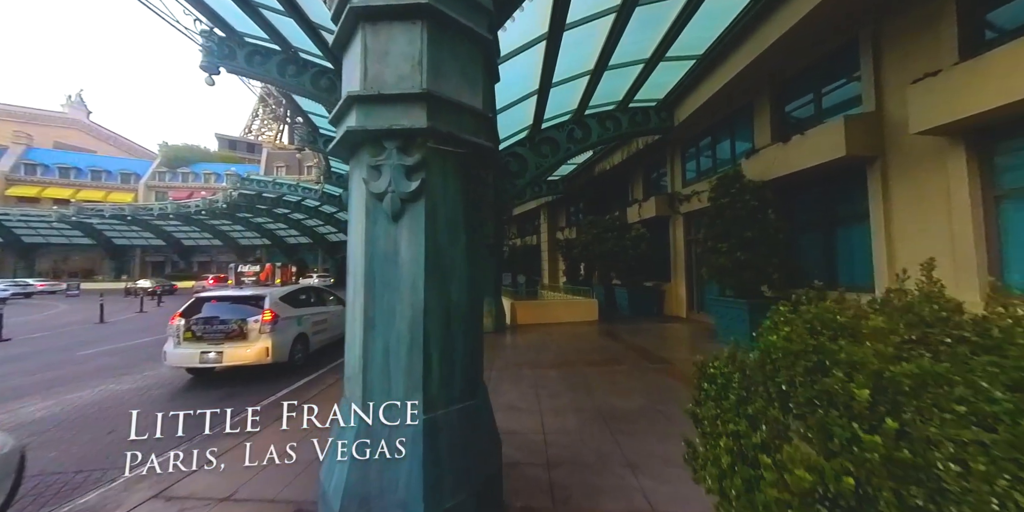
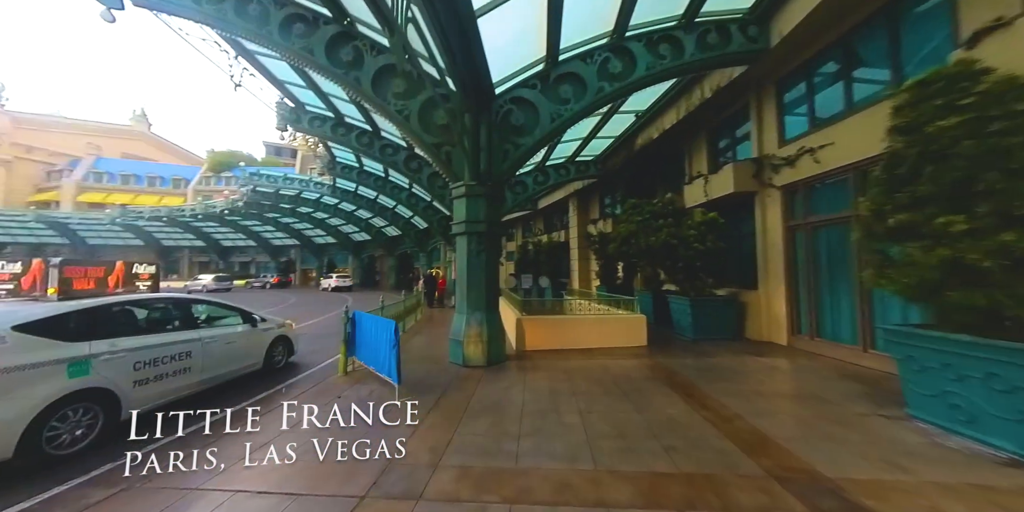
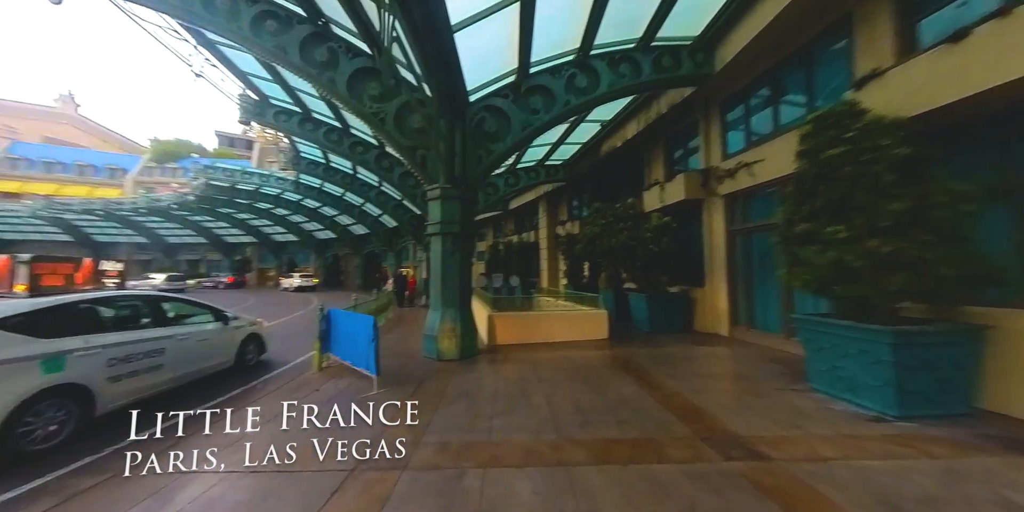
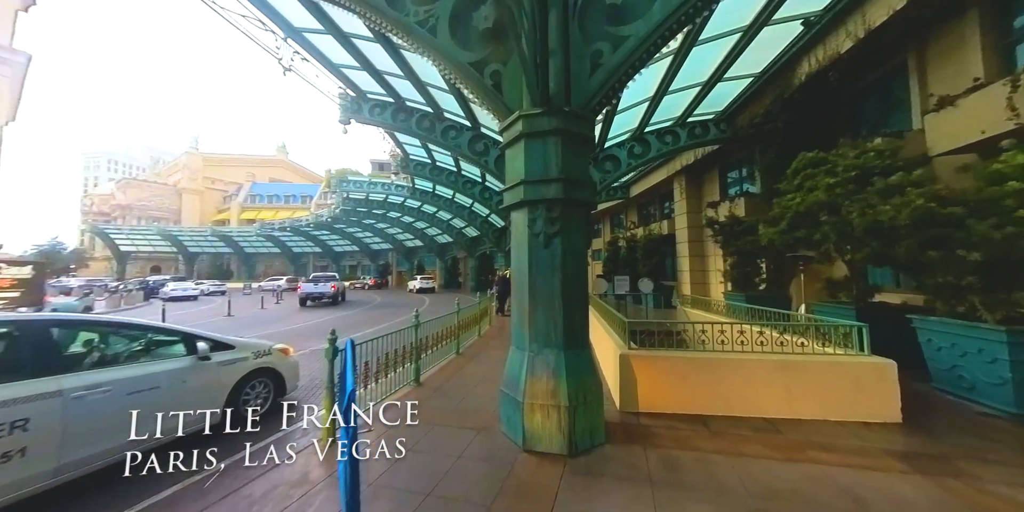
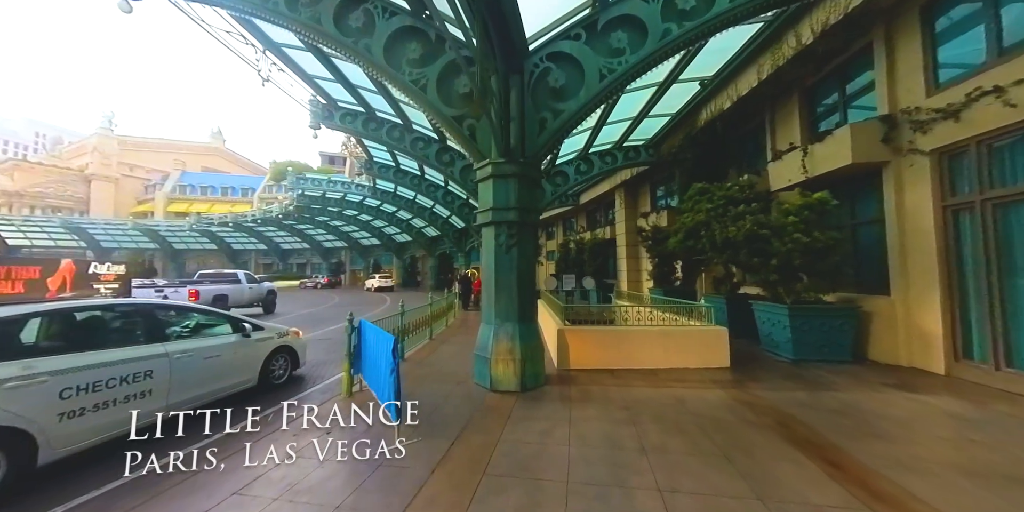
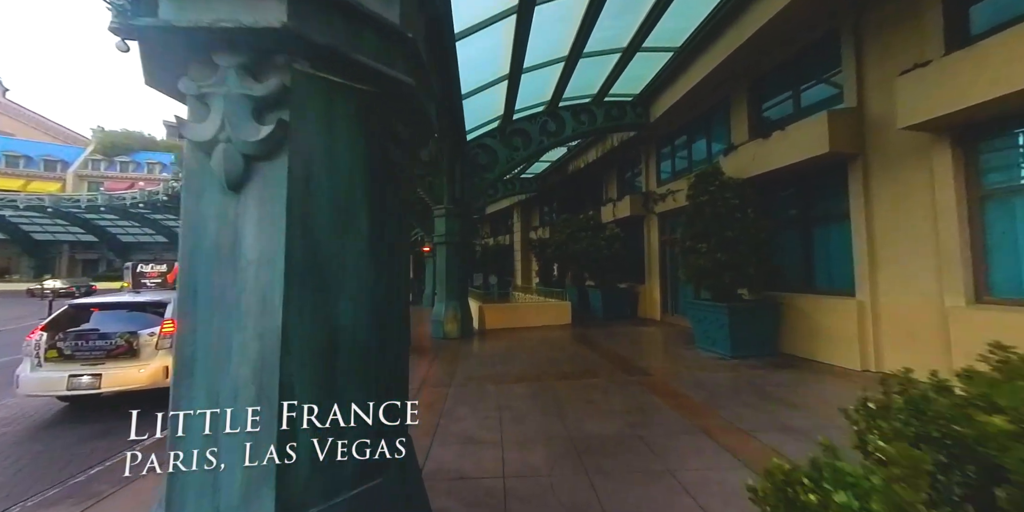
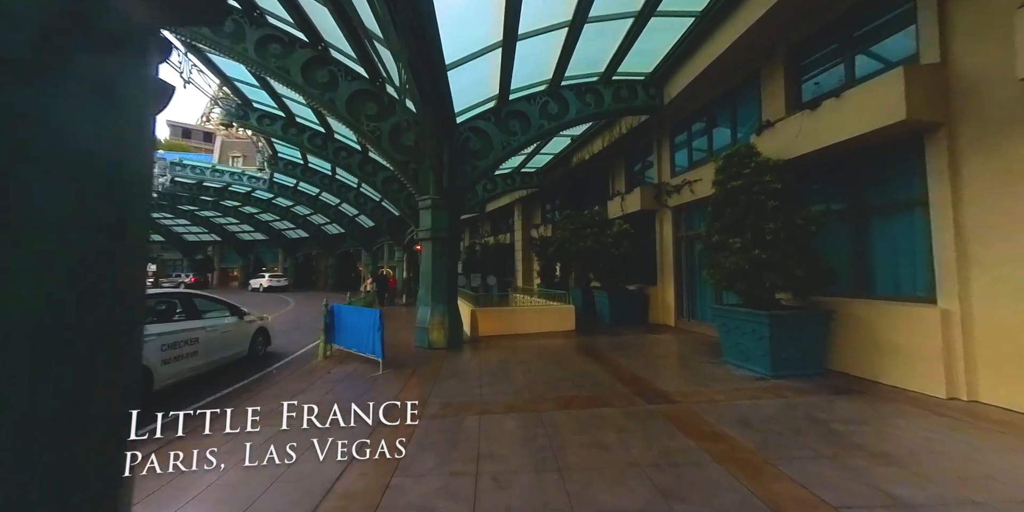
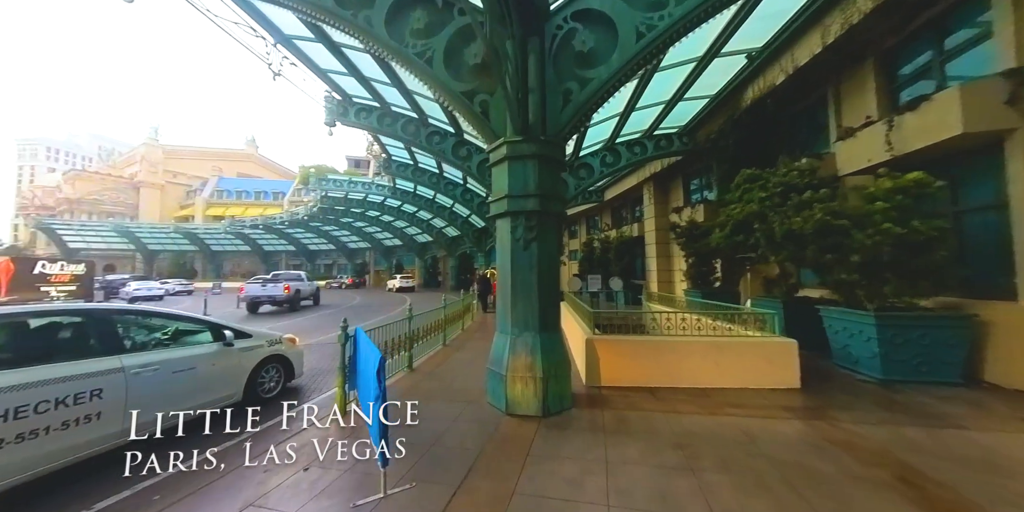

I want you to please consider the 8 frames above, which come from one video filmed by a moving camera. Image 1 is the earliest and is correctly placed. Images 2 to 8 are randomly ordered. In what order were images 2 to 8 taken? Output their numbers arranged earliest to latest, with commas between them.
6, 7, 3, 2, 5, 8, 4
